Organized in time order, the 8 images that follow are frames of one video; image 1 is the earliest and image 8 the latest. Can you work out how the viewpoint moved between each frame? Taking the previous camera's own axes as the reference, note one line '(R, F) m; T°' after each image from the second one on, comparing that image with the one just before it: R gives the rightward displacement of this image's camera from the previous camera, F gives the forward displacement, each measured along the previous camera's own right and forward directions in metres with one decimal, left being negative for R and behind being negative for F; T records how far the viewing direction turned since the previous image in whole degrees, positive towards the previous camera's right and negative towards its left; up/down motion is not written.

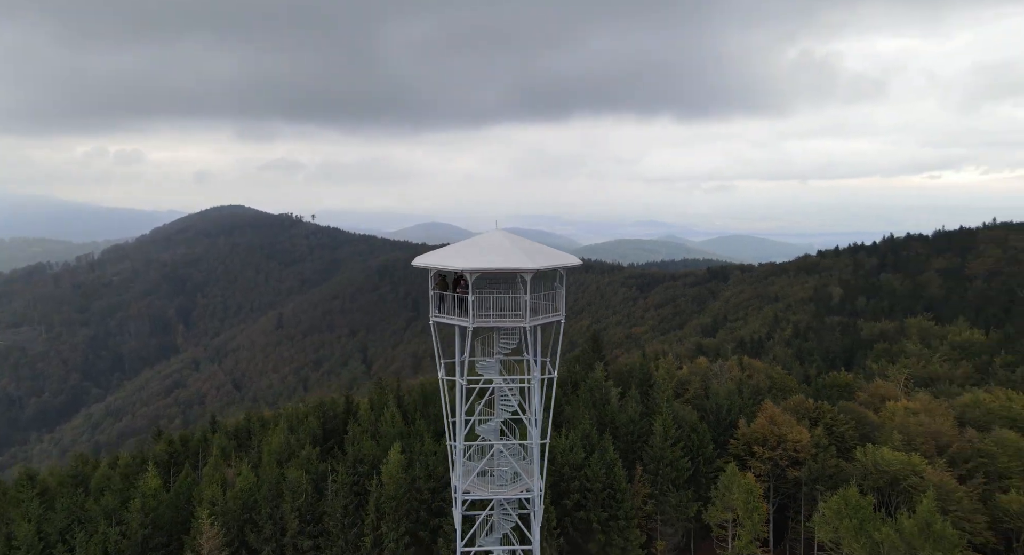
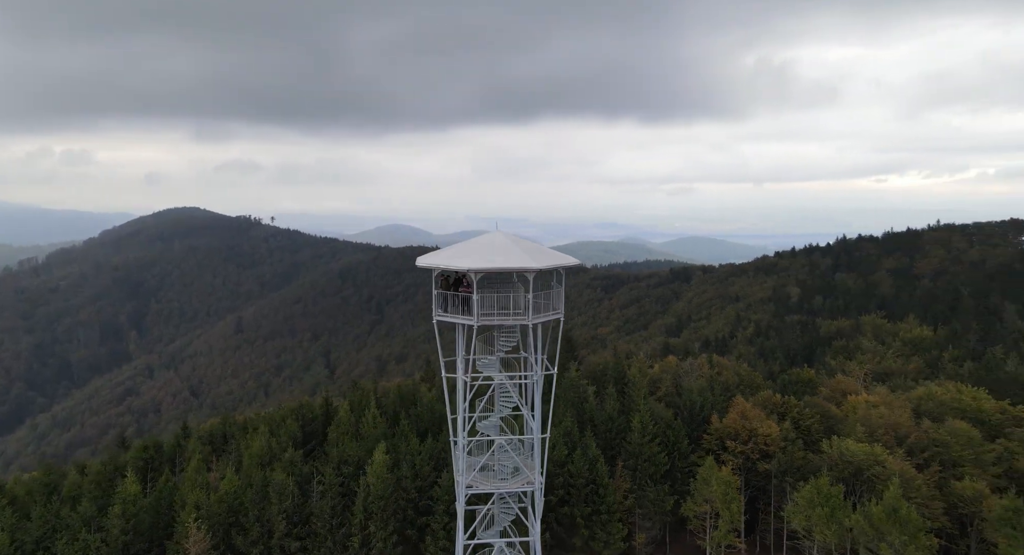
(-1.1, -0.6) m; +3°
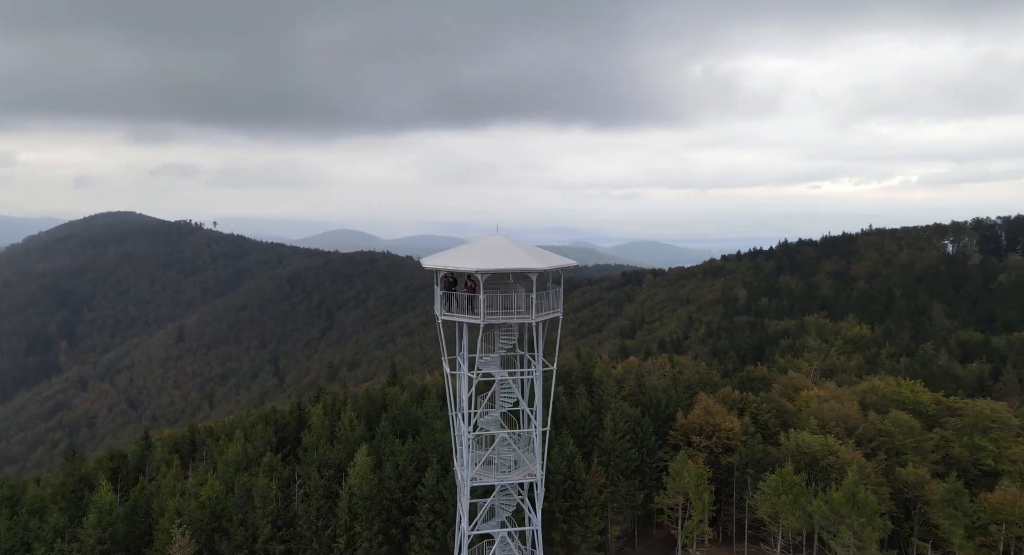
(-1.6, -0.9) m; +5°
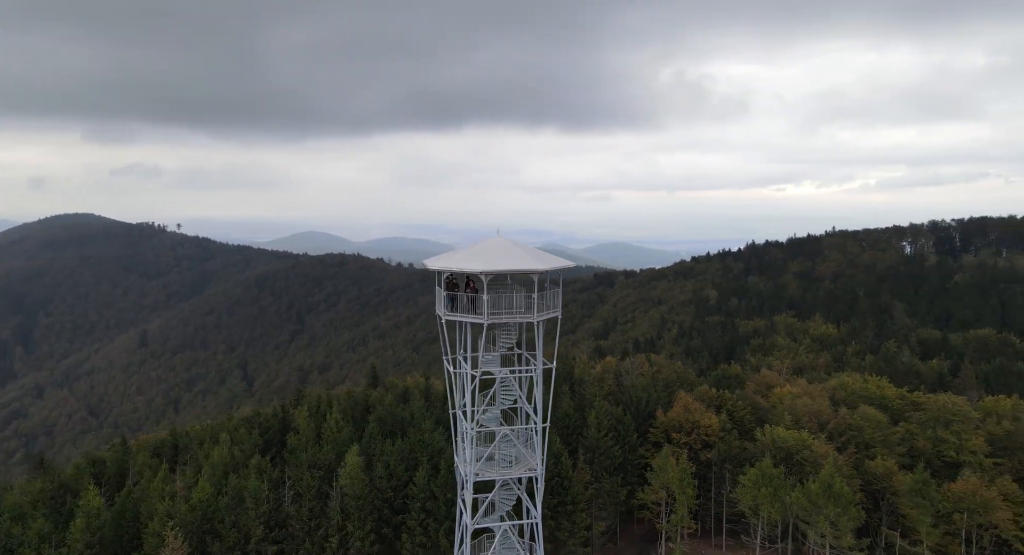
(-1.0, -0.6) m; +3°
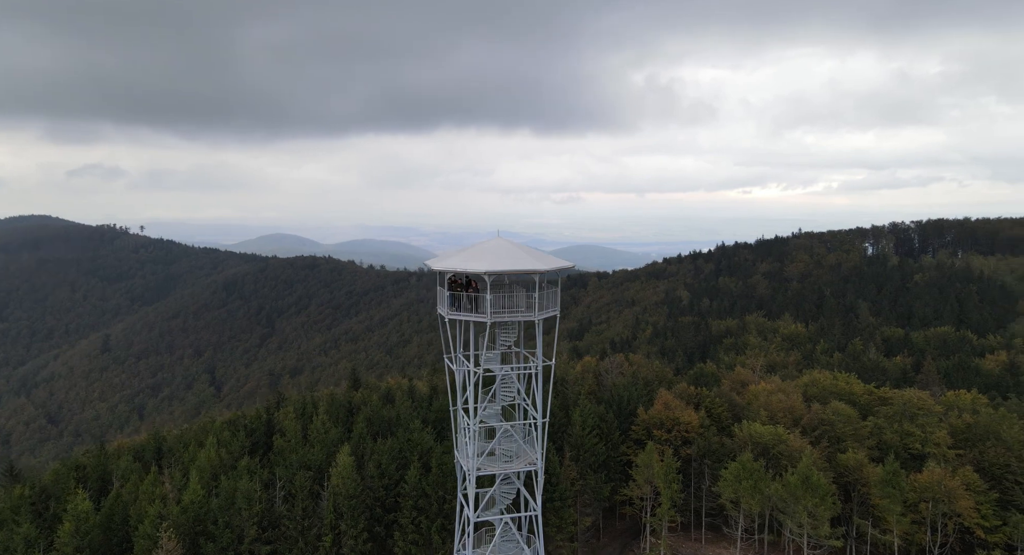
(-1.0, -0.6) m; +3°
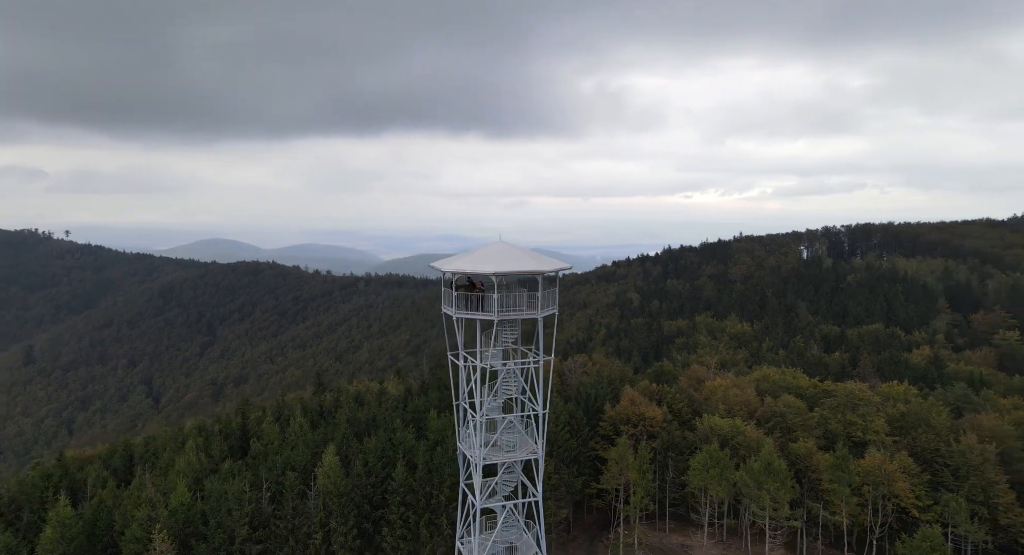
(-2.0, -1.4) m; +5°
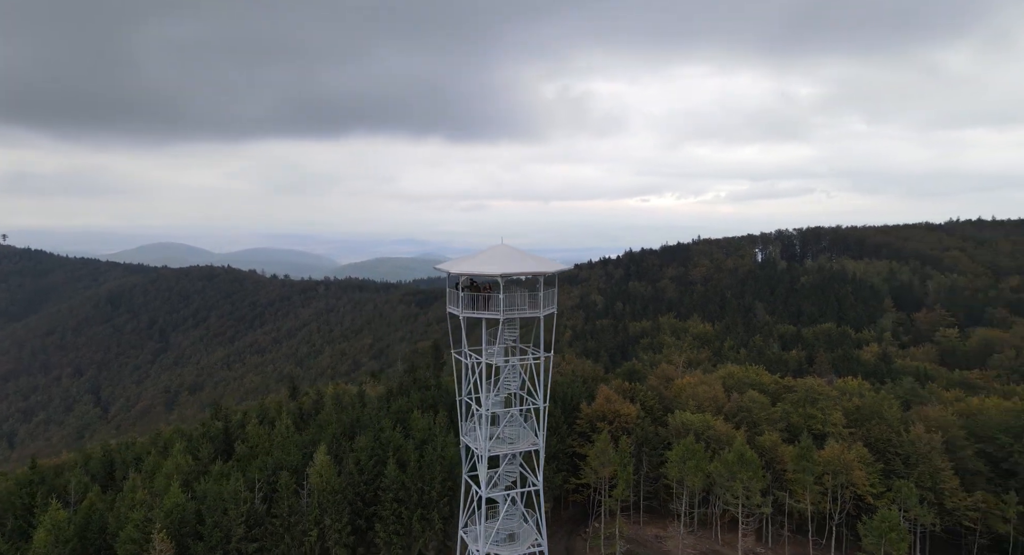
(-1.6, -1.2) m; +4°
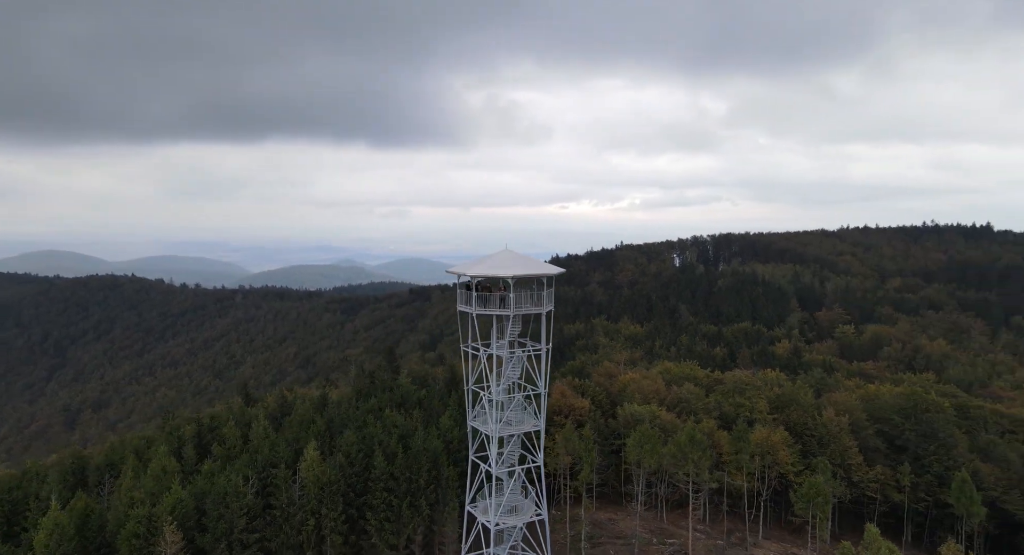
(-3.5, -2.9) m; +7°
